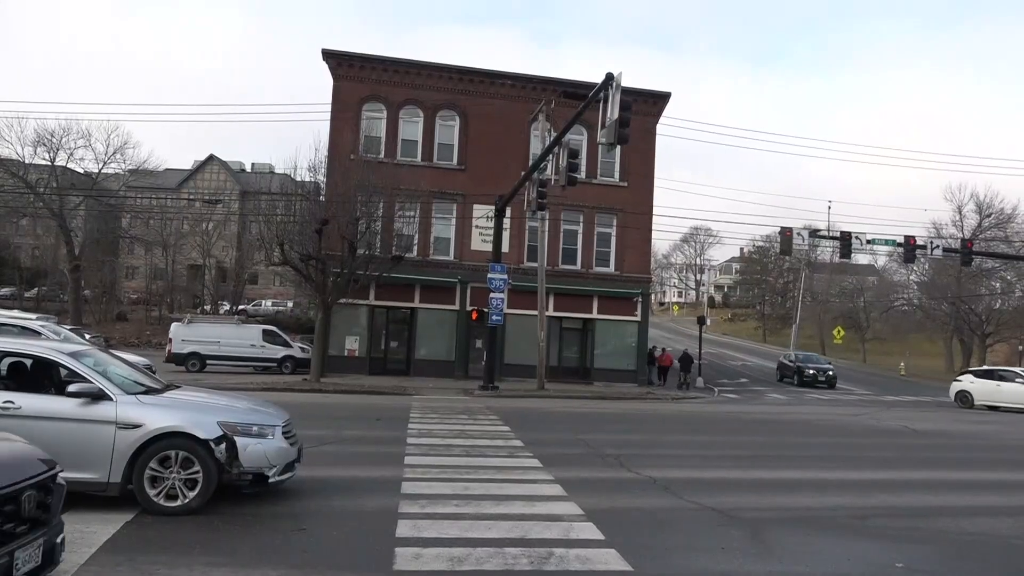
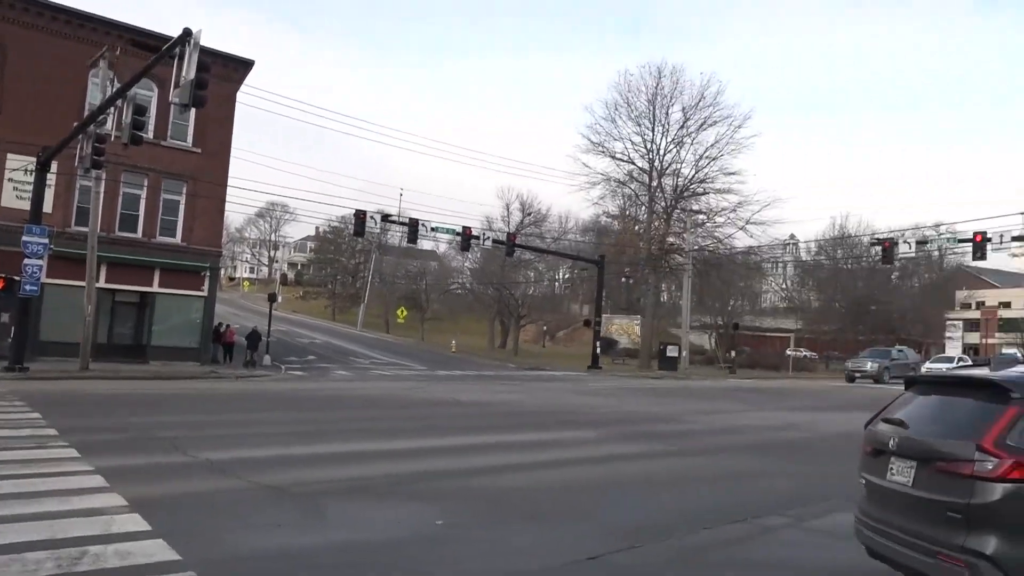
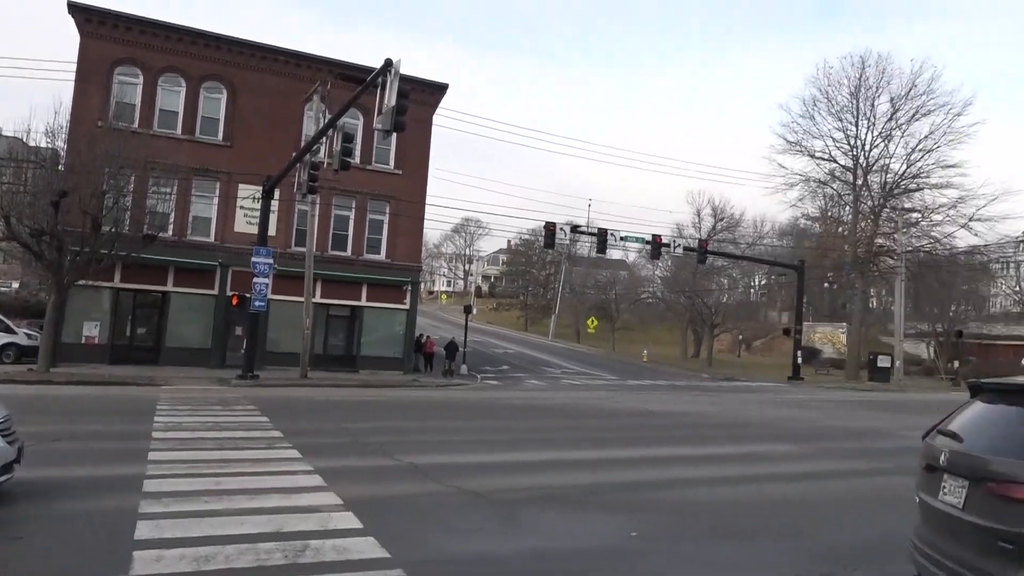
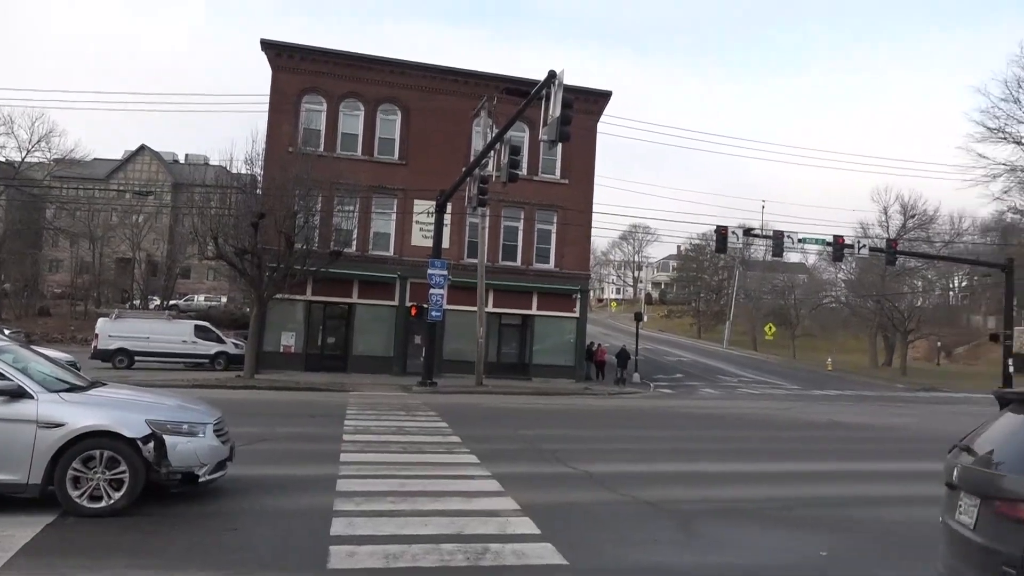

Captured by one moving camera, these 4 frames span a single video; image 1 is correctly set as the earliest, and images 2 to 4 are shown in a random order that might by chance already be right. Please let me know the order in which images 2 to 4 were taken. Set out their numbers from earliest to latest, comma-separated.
4, 3, 2
